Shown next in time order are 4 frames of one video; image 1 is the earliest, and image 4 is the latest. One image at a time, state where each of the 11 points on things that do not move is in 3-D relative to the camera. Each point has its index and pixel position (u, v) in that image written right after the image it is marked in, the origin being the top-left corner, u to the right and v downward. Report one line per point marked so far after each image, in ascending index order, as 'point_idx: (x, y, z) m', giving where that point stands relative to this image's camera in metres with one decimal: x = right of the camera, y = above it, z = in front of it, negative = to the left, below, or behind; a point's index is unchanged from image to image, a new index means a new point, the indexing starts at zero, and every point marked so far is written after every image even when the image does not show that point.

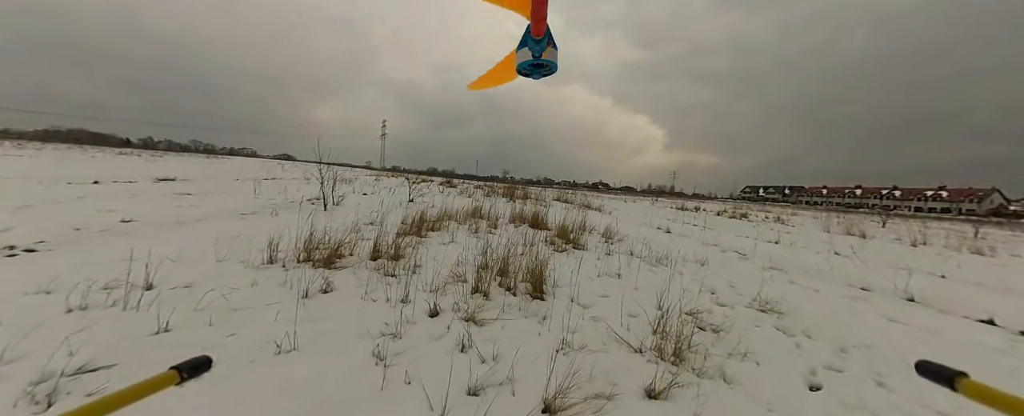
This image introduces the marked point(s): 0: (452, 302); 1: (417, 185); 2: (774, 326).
0: (-0.5, -0.8, +2.8) m
1: (-5.3, +1.3, +18.8) m
2: (+2.6, -1.2, +3.3) m
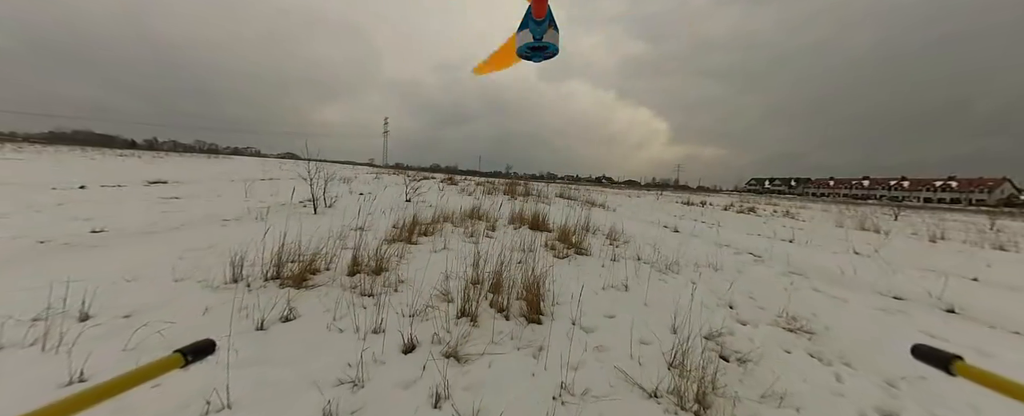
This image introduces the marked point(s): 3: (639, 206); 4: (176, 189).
0: (-0.6, -0.9, +2.4) m
1: (-5.2, +1.4, +18.4) m
2: (+2.5, -1.2, +2.8) m
3: (+6.6, +0.1, +17.0) m
4: (-11.0, +0.6, +10.7) m
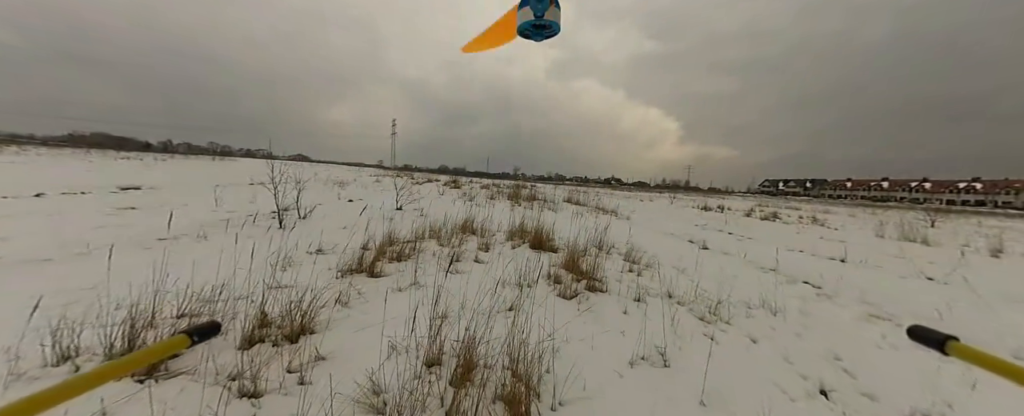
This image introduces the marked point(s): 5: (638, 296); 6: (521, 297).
0: (-0.8, -1.2, +1.2) m
1: (-5.0, +1.1, +17.3) m
2: (+2.4, -1.5, +1.6) m
3: (+6.7, -0.2, +15.6) m
4: (-11.0, +0.3, +9.7) m
5: (+1.5, -1.0, +3.9) m
6: (+0.1, -0.9, +3.4) m
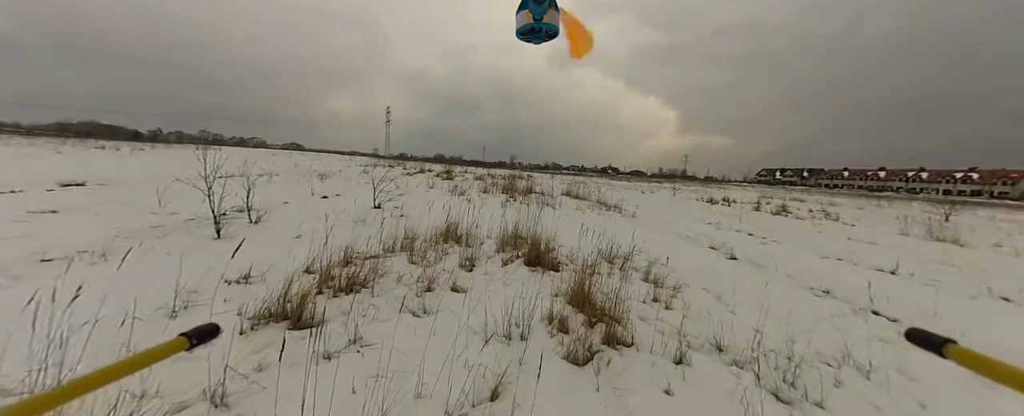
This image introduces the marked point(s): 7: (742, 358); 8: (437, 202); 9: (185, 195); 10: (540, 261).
0: (-0.8, -1.4, 0.0) m
1: (-5.3, +1.3, +16.0) m
2: (+2.3, -1.7, +0.4) m
3: (+6.5, 0.0, +14.5) m
4: (-11.1, +0.3, +8.4) m
5: (+1.4, -1.2, +2.7) m
6: (0.0, -1.1, +2.2) m
7: (+1.9, -1.3, +2.7) m
8: (-2.2, +0.1, +9.5) m
9: (-8.5, +0.3, +8.6) m
10: (+0.4, -0.8, +4.7) m
